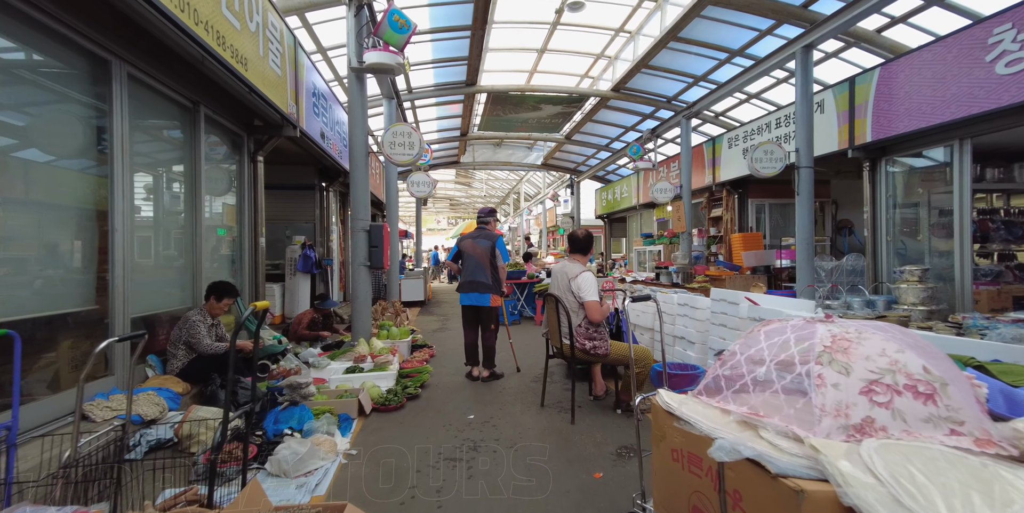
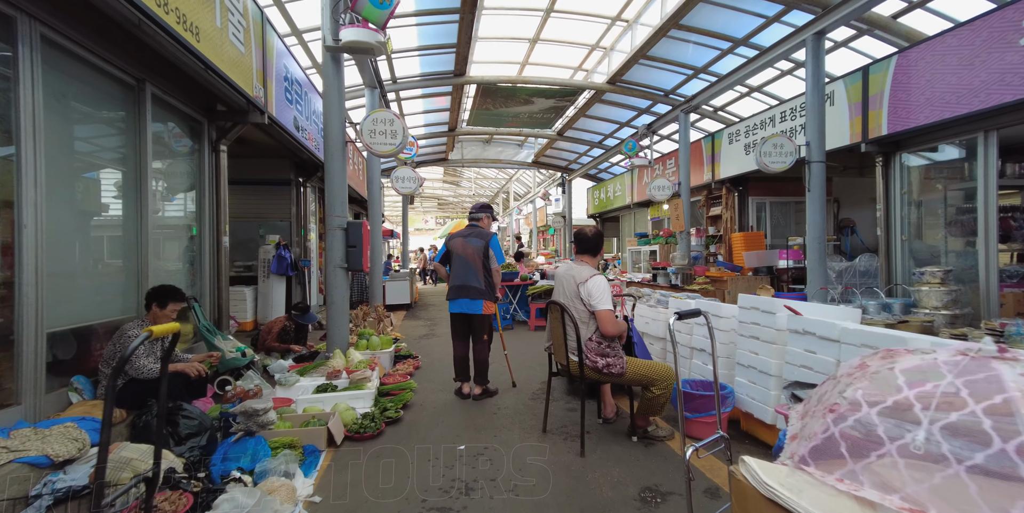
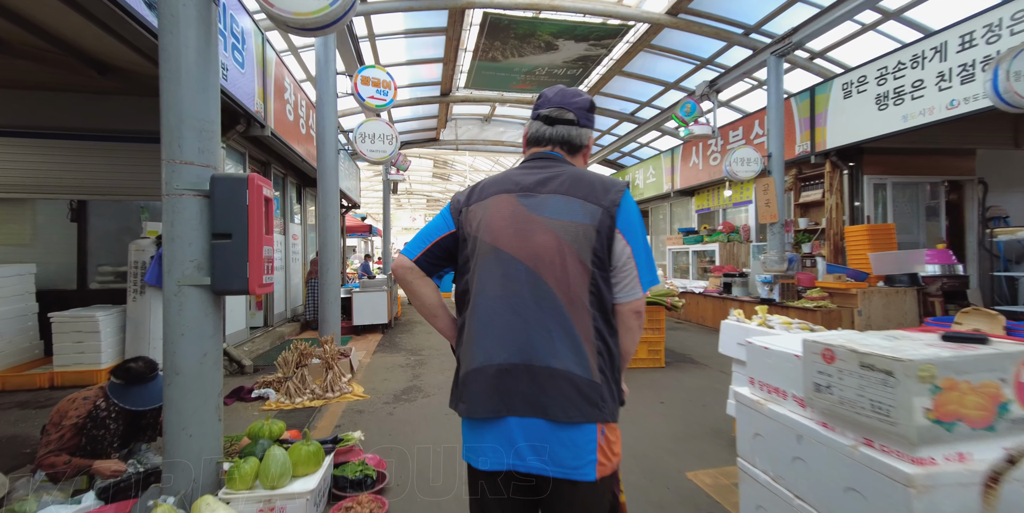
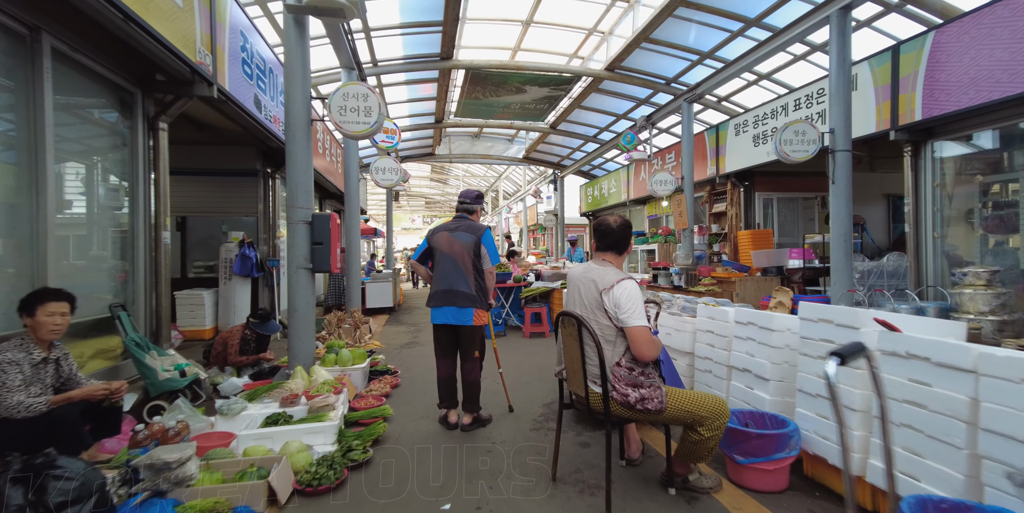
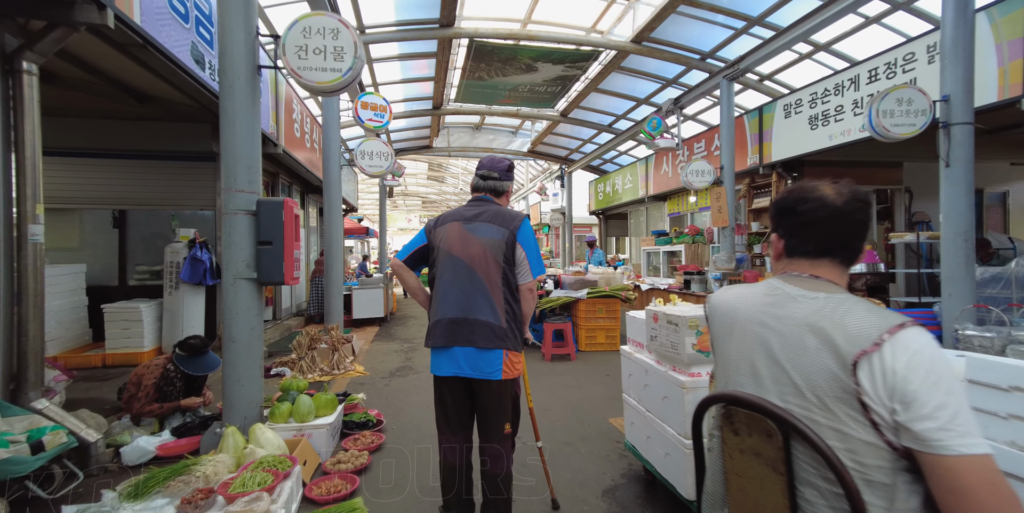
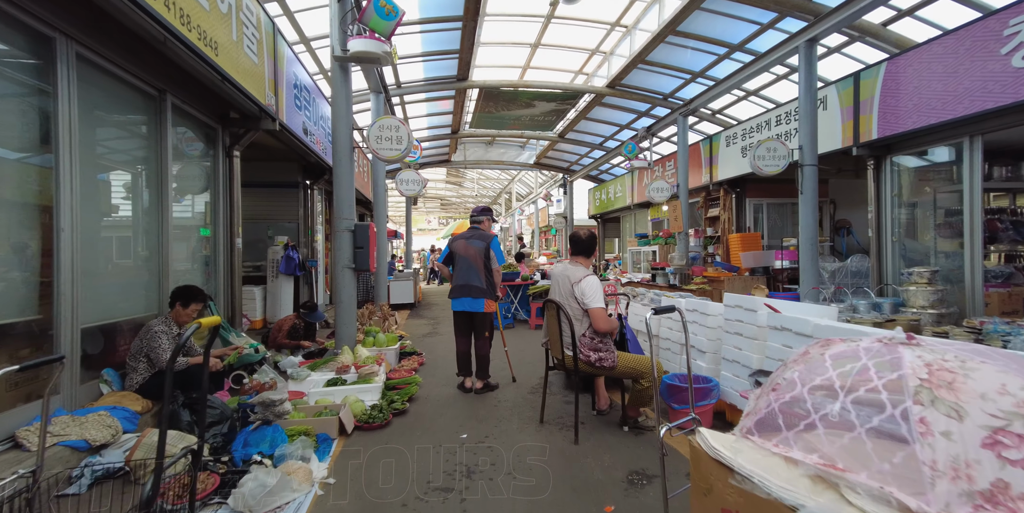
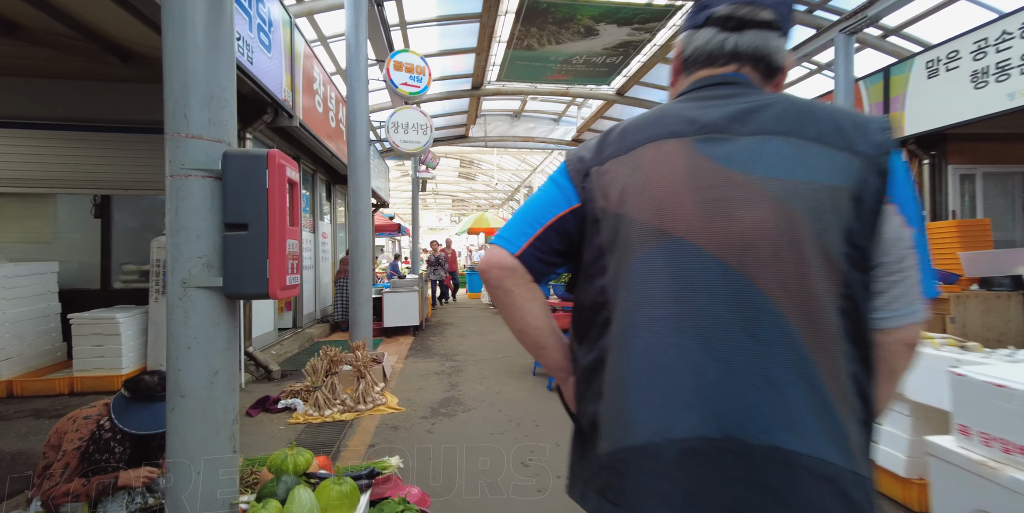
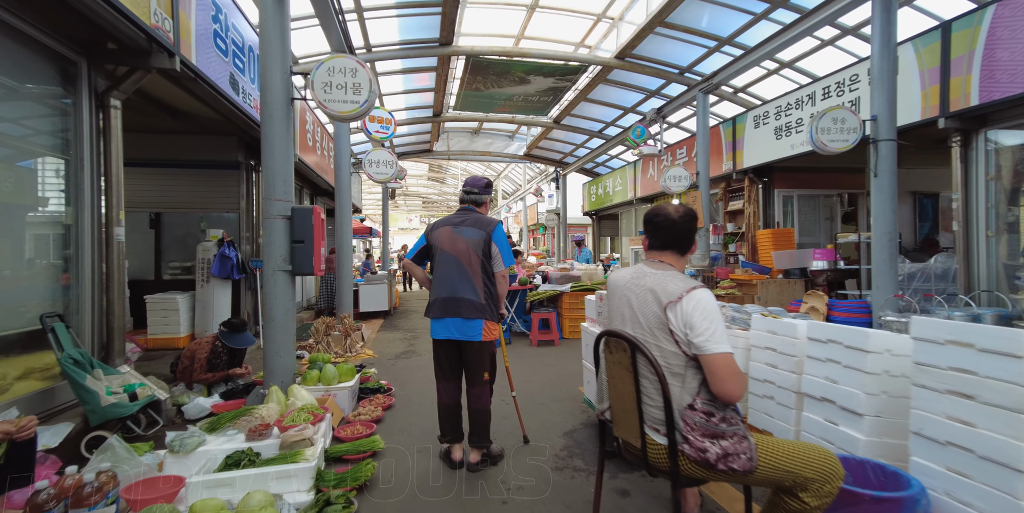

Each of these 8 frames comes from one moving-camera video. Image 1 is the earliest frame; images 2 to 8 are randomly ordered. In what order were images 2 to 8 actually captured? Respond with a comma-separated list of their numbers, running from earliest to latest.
6, 2, 4, 8, 5, 3, 7
